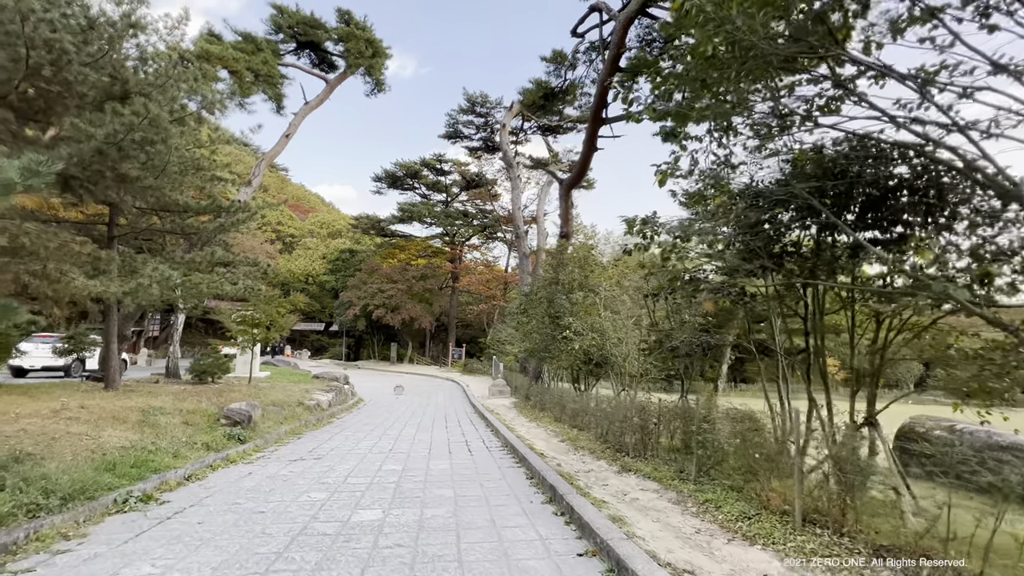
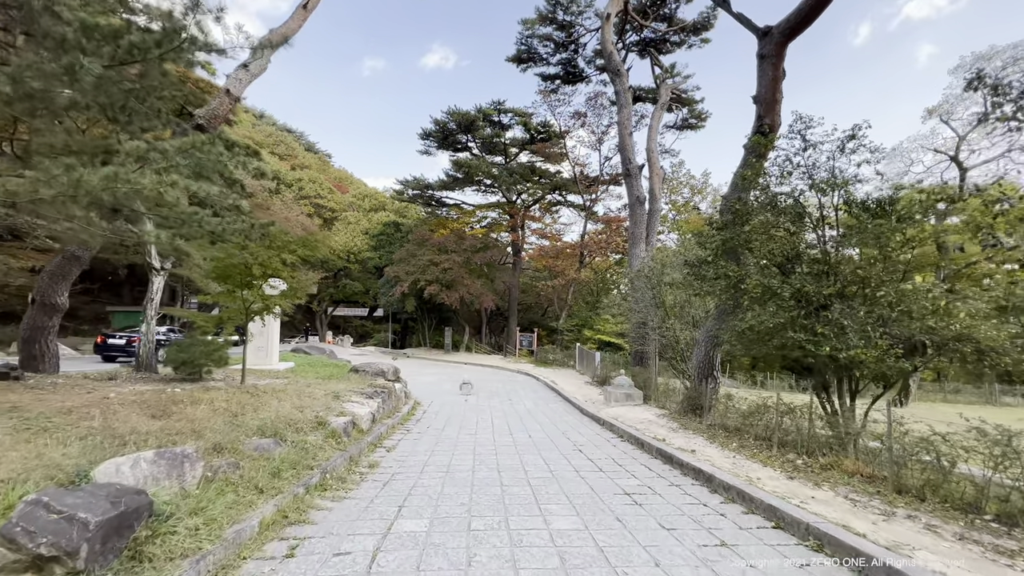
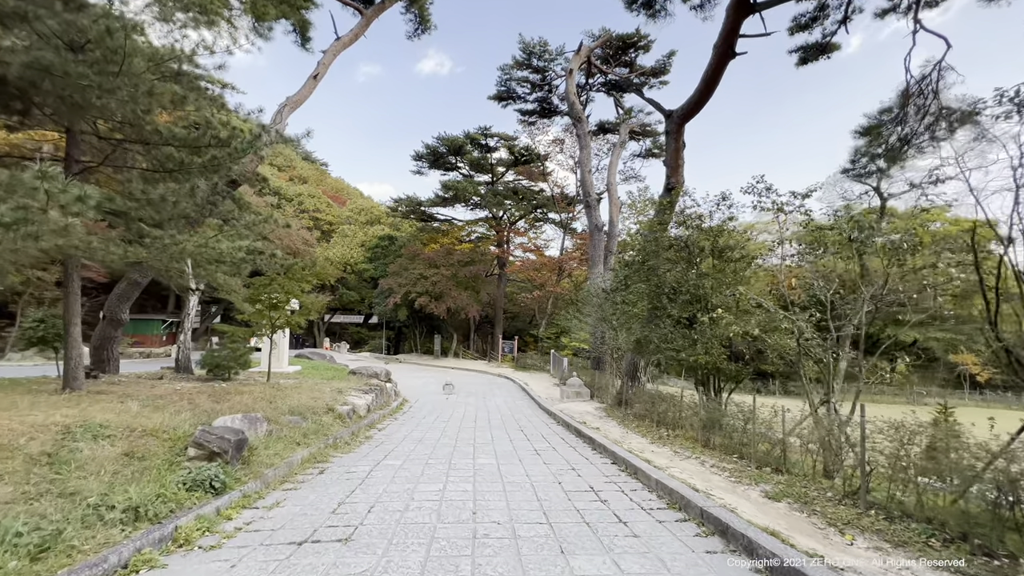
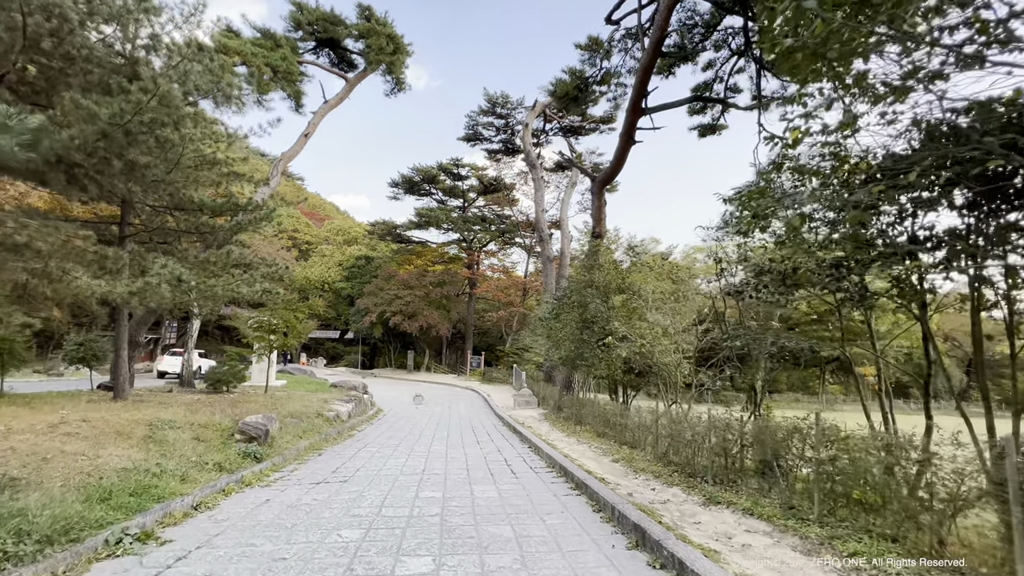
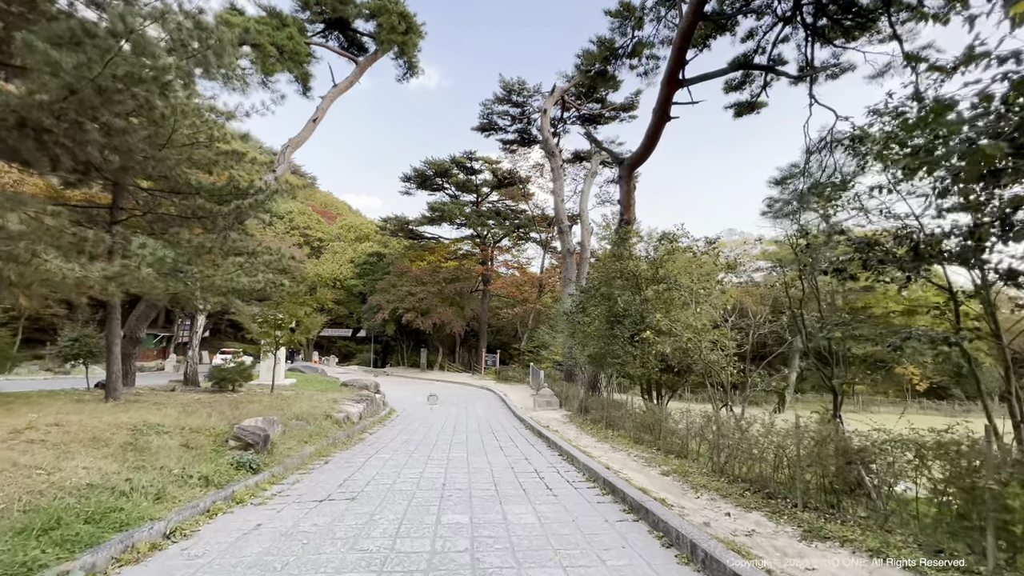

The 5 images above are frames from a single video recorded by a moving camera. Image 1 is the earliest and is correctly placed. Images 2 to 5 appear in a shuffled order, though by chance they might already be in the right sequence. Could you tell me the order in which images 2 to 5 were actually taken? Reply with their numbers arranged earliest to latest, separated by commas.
4, 5, 3, 2
